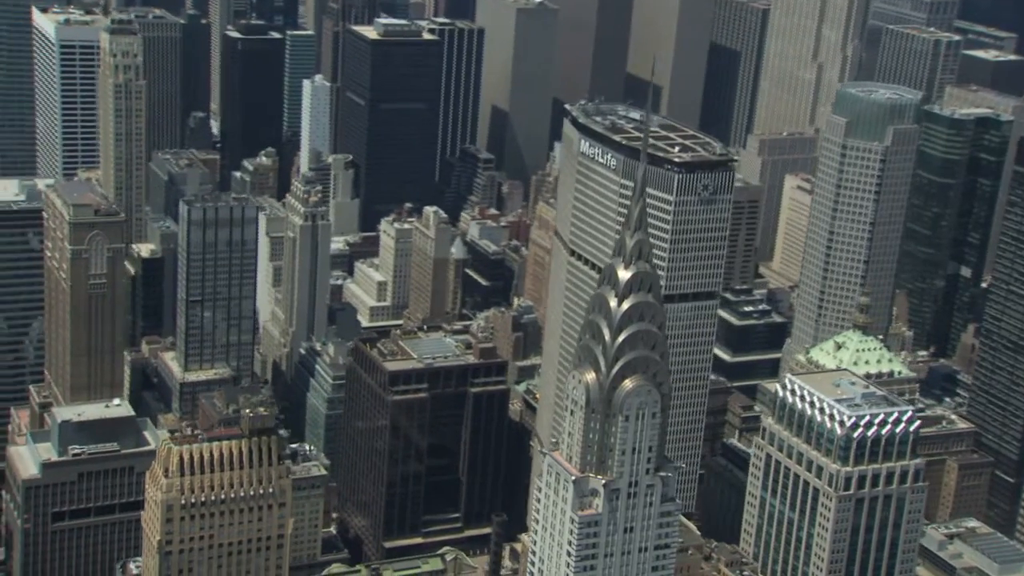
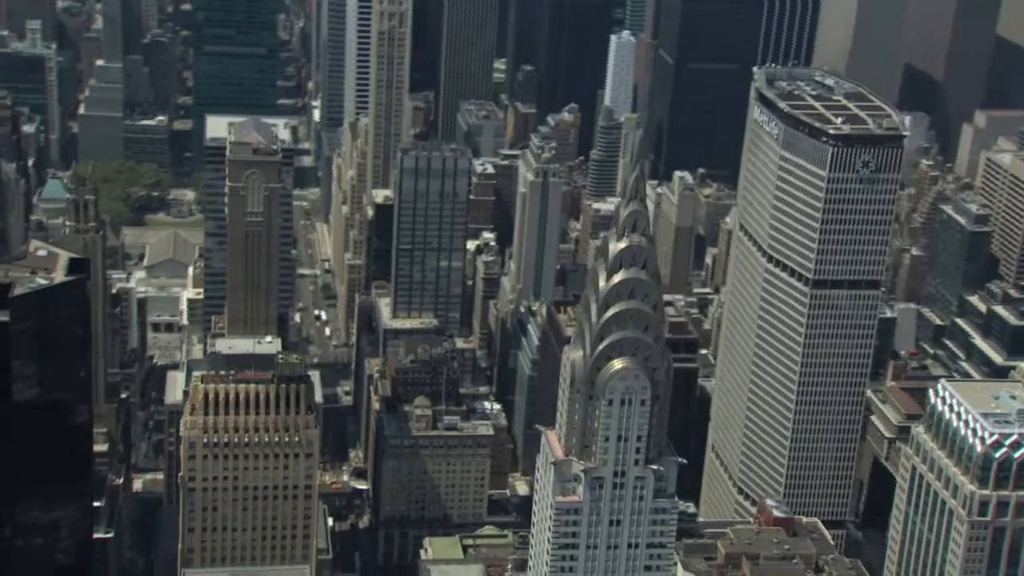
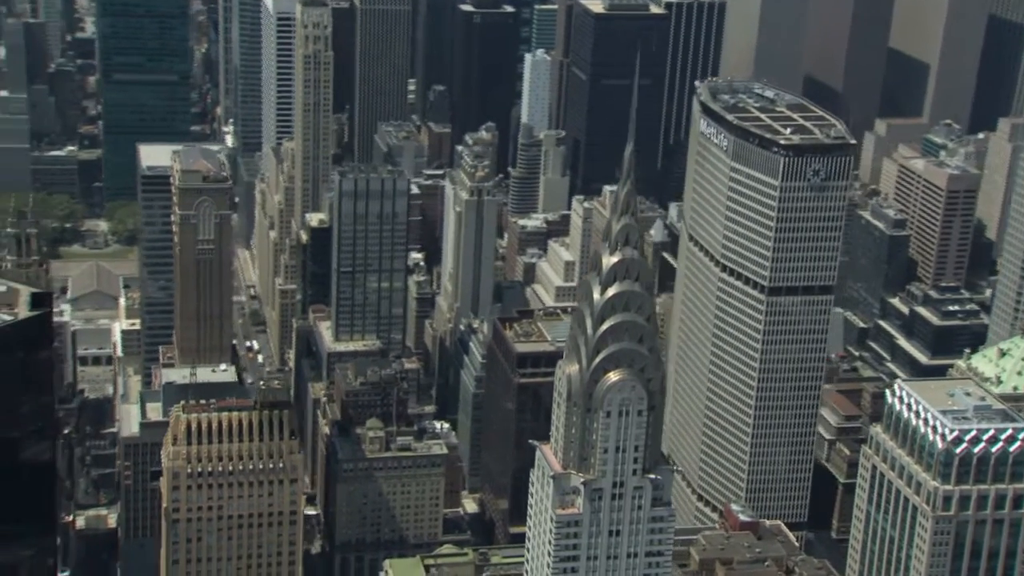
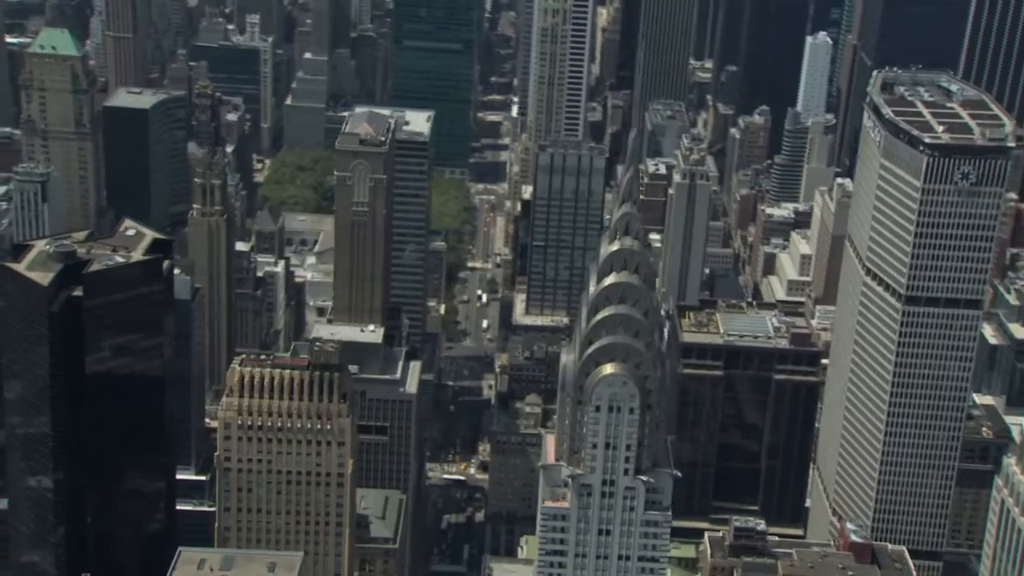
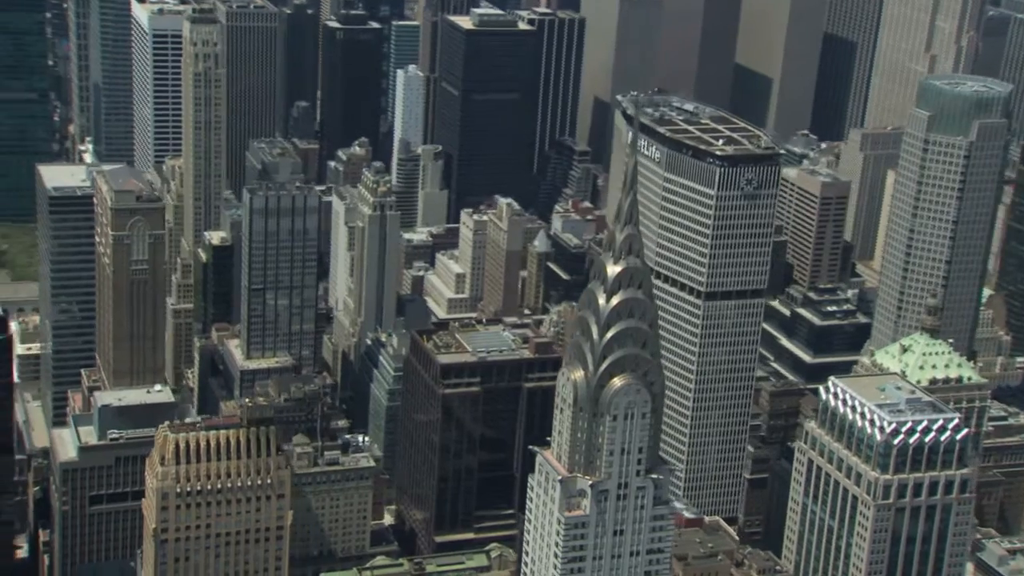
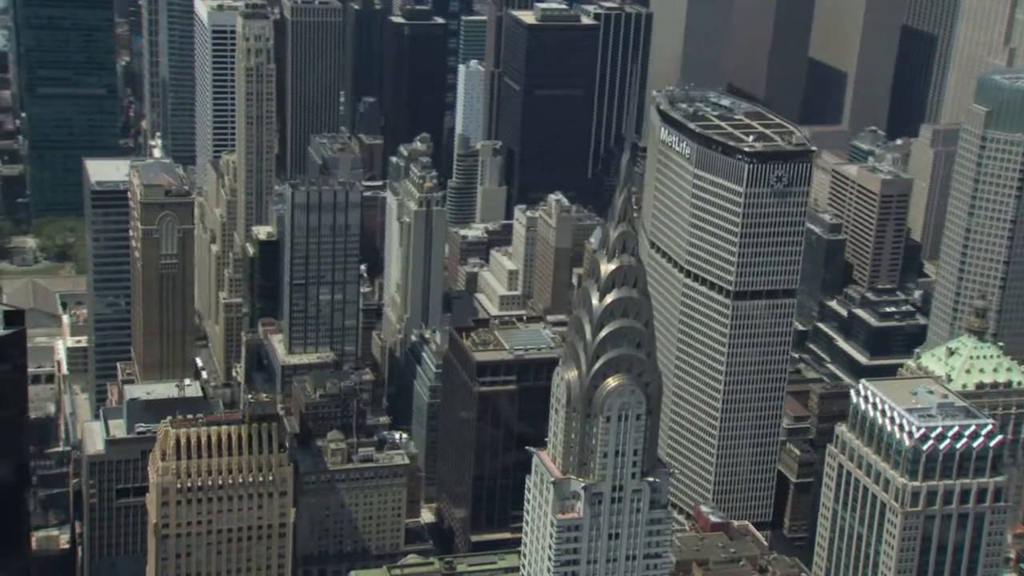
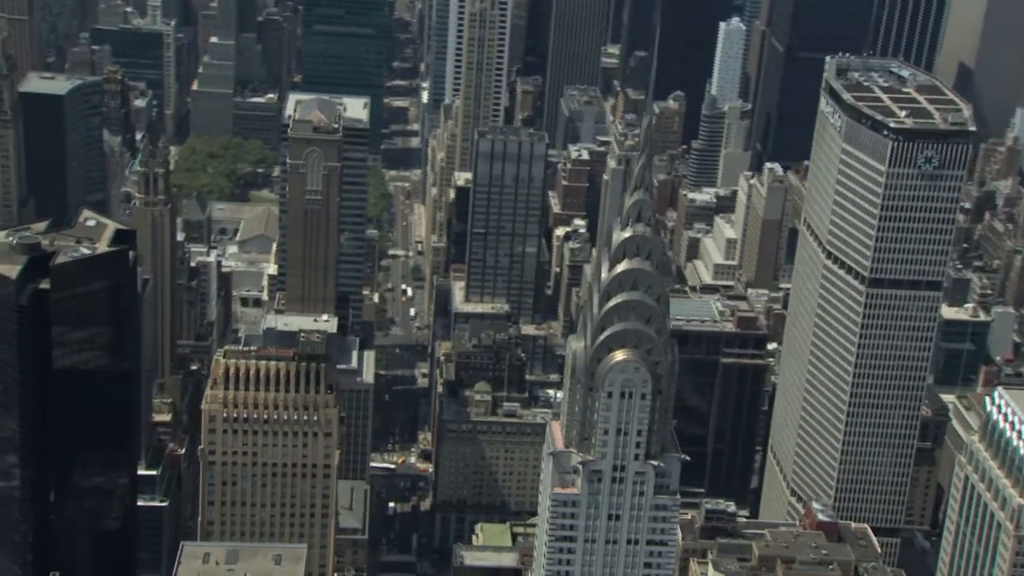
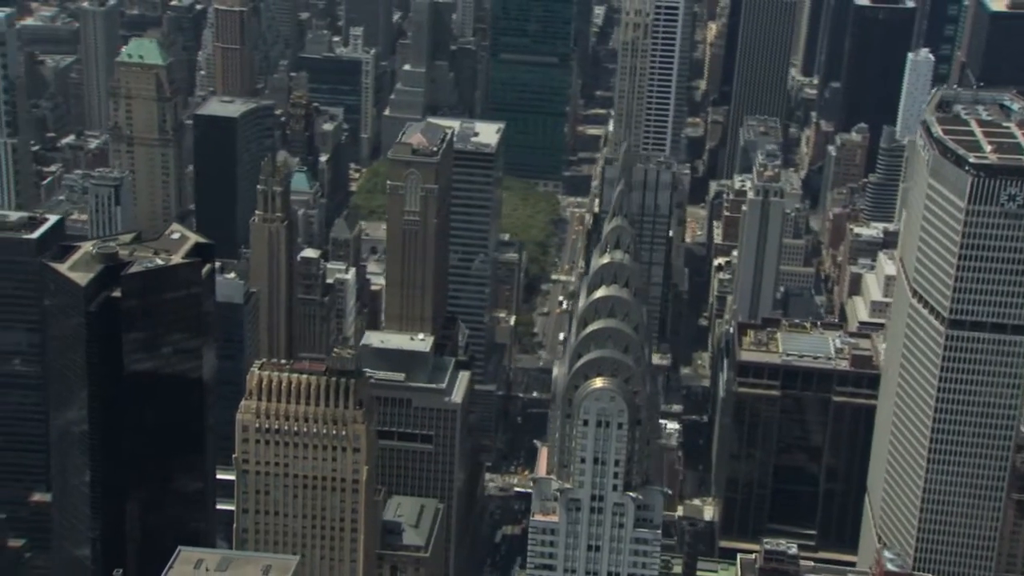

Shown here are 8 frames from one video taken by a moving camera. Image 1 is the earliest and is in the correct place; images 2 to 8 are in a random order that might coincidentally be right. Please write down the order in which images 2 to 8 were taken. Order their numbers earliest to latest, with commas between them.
5, 6, 3, 2, 7, 4, 8
